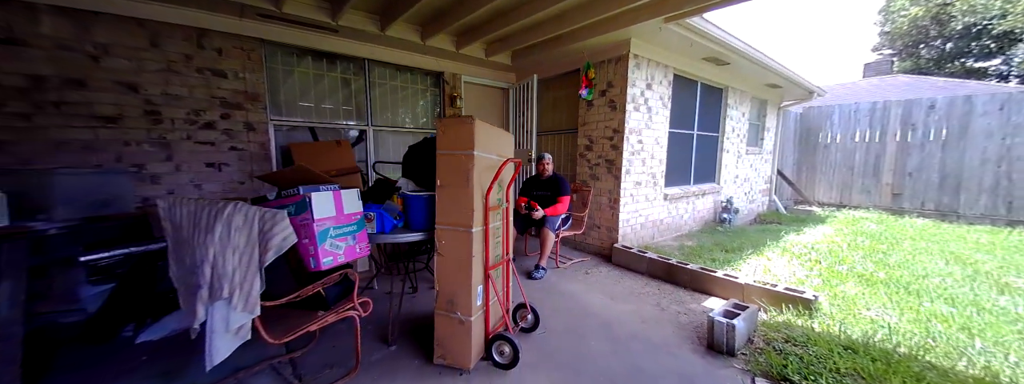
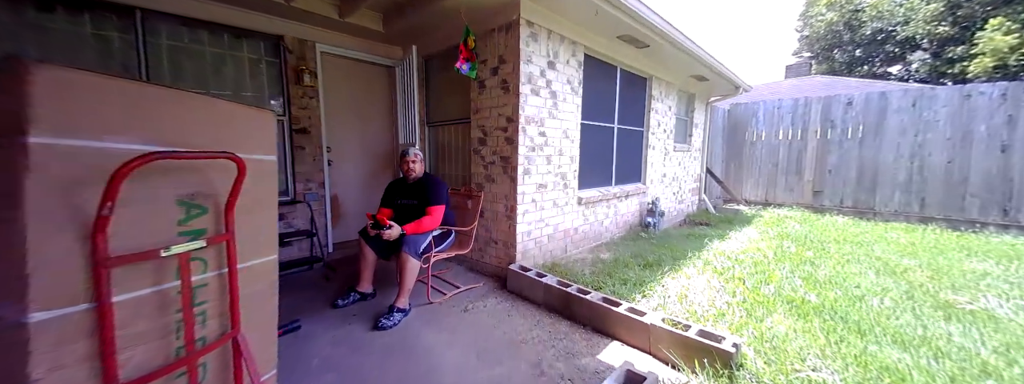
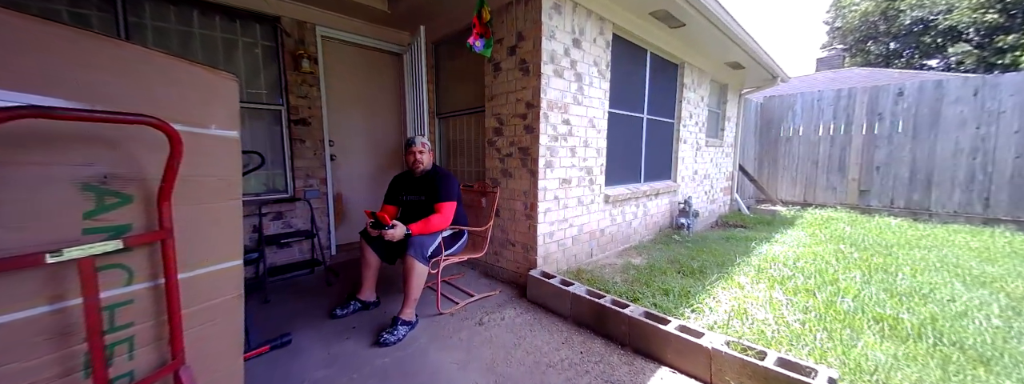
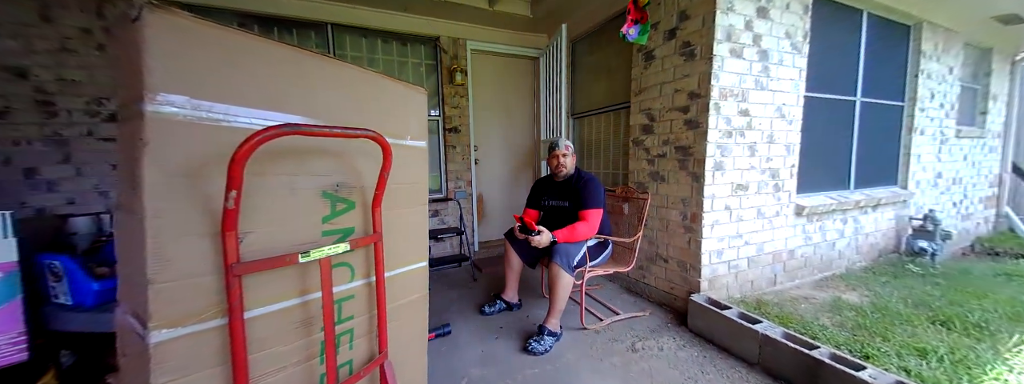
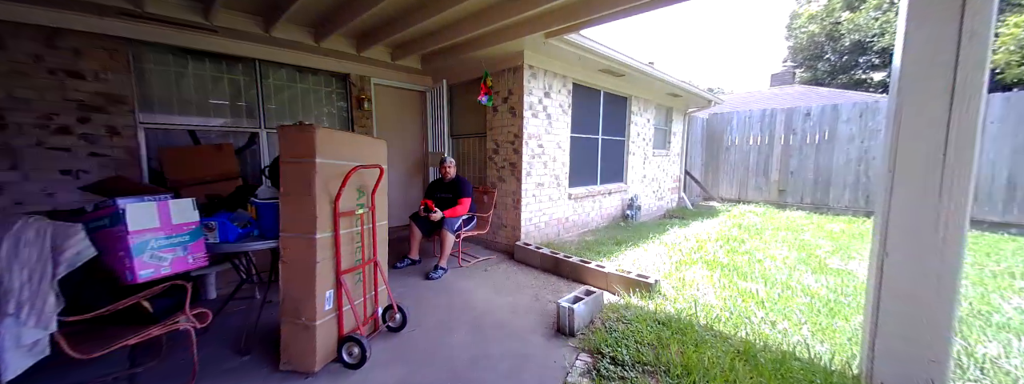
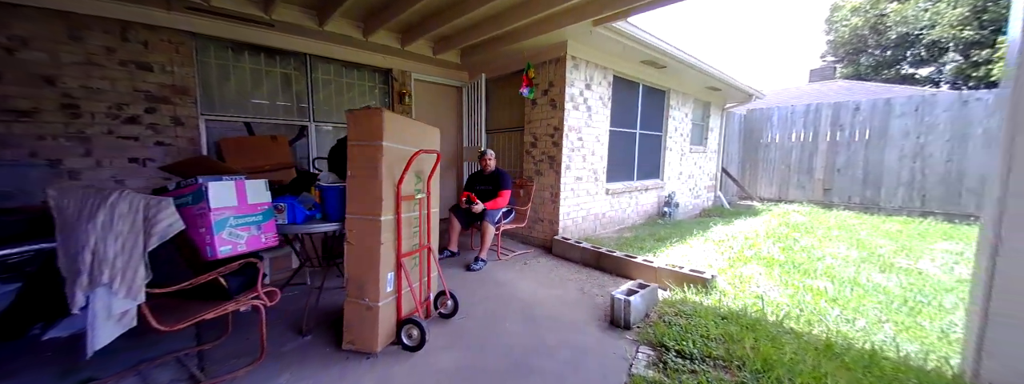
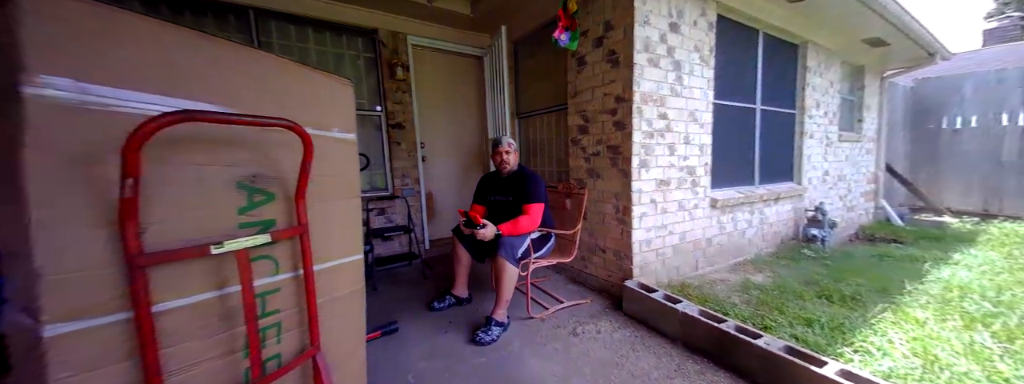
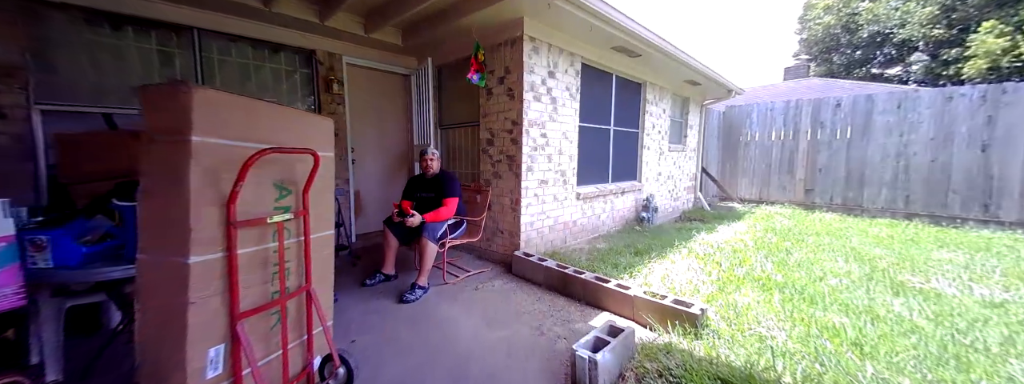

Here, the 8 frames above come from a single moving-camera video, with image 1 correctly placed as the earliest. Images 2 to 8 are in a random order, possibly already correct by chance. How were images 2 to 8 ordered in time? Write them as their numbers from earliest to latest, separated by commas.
6, 5, 8, 2, 3, 7, 4
